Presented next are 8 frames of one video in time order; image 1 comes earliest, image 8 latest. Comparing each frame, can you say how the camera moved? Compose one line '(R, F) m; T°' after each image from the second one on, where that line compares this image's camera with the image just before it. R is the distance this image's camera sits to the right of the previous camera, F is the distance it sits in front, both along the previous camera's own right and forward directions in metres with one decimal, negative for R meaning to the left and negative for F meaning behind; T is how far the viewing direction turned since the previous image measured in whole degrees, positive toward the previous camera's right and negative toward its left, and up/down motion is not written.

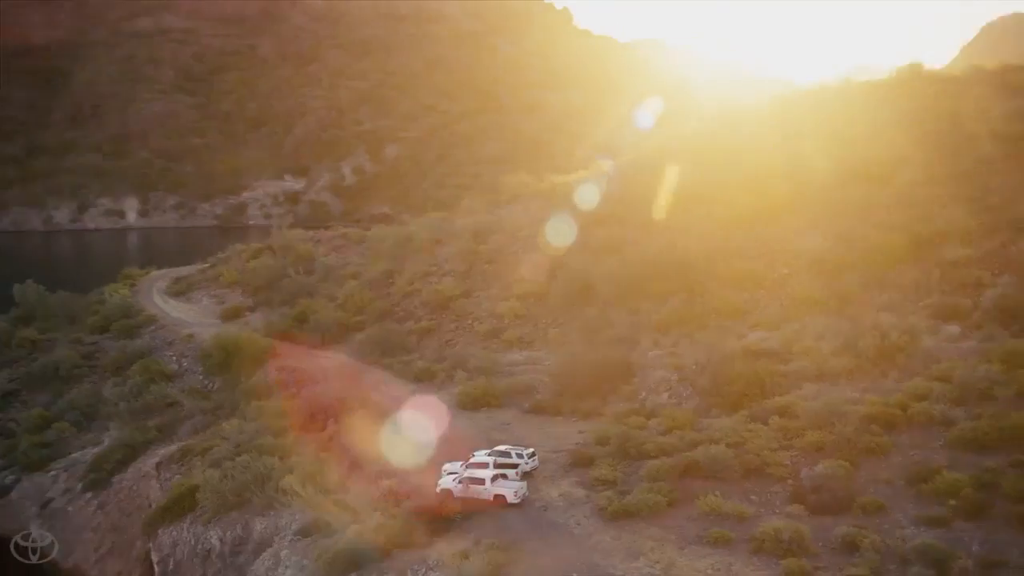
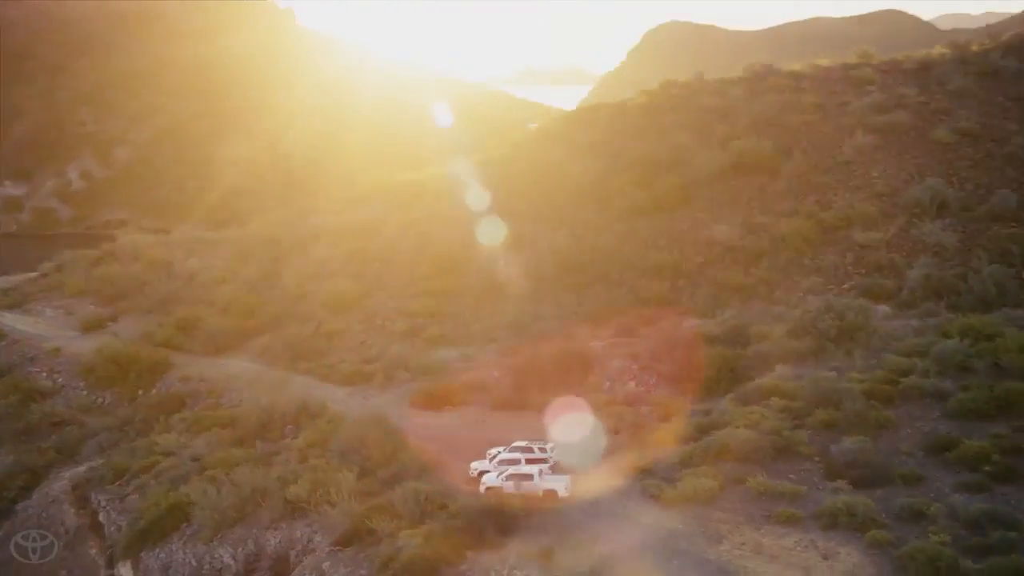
(-4.0, +0.6) m; +13°
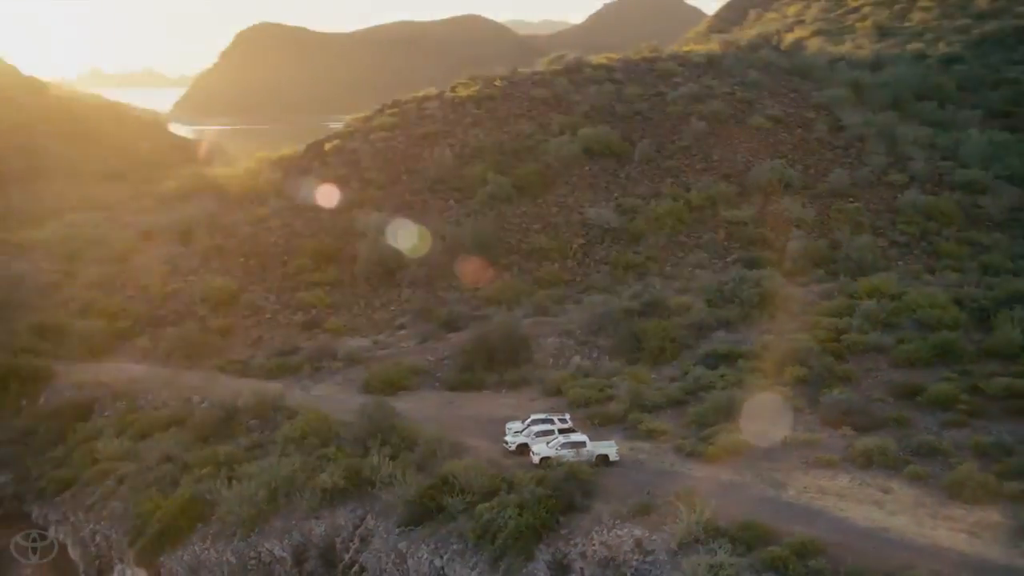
(-5.2, +0.2) m; +17°
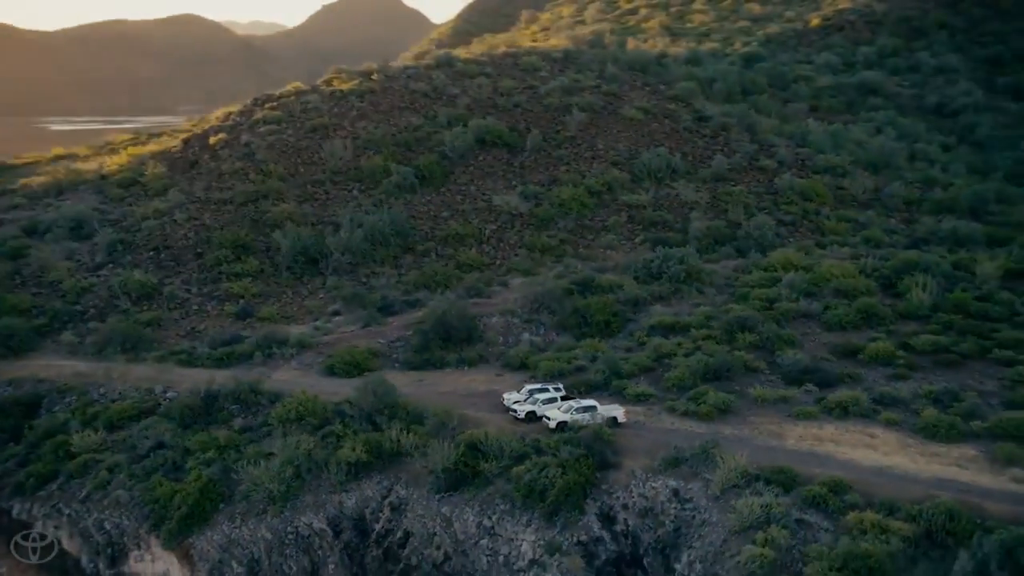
(-3.6, -0.7) m; +11°
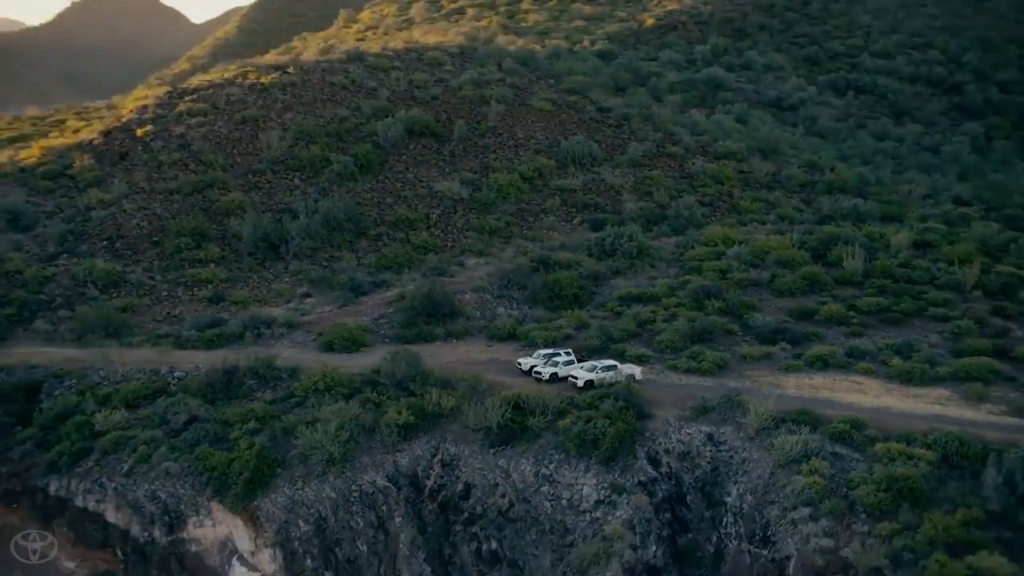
(-3.6, -1.2) m; +10°
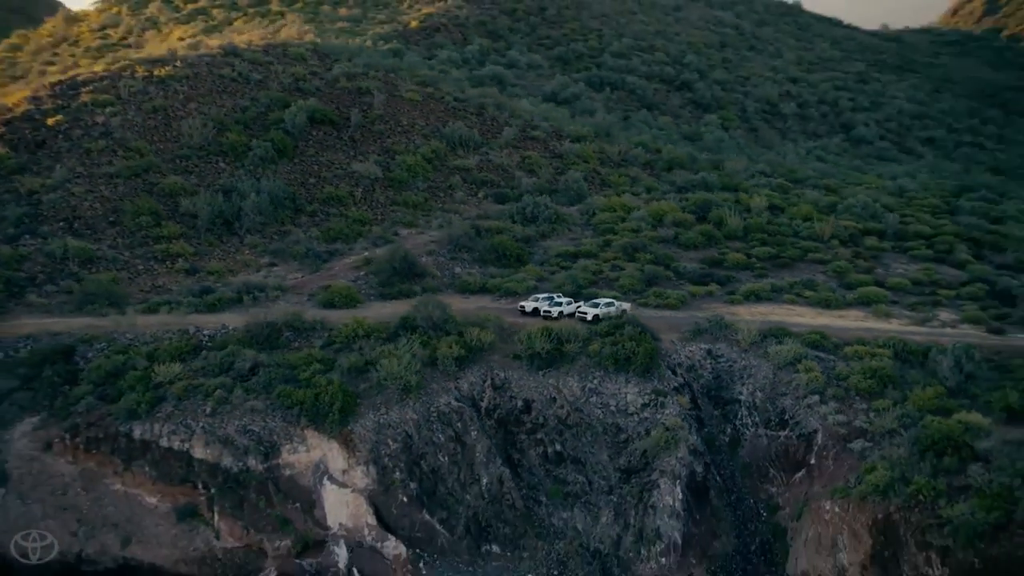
(-6.2, -2.9) m; +15°
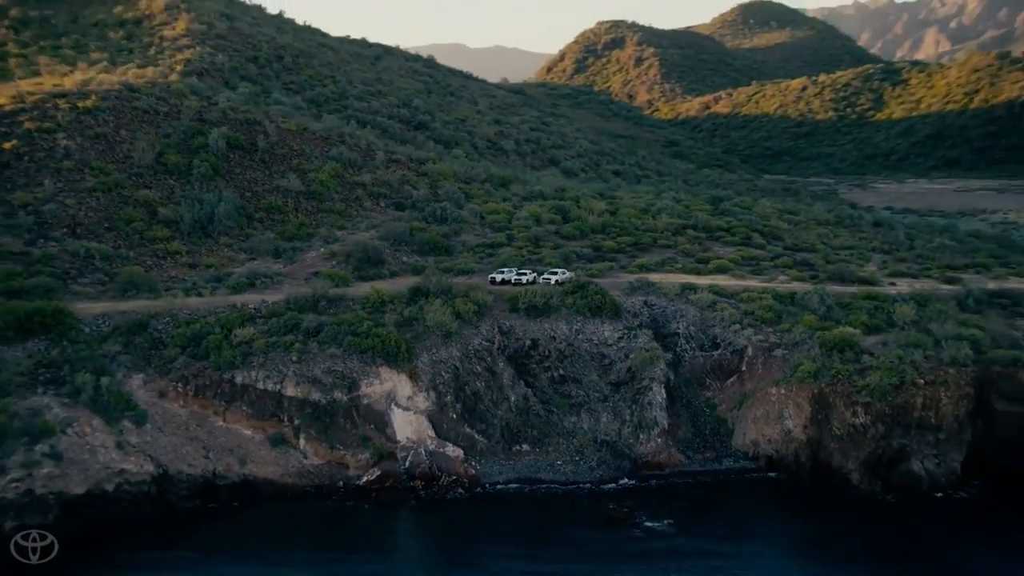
(-8.6, -6.2) m; +17°
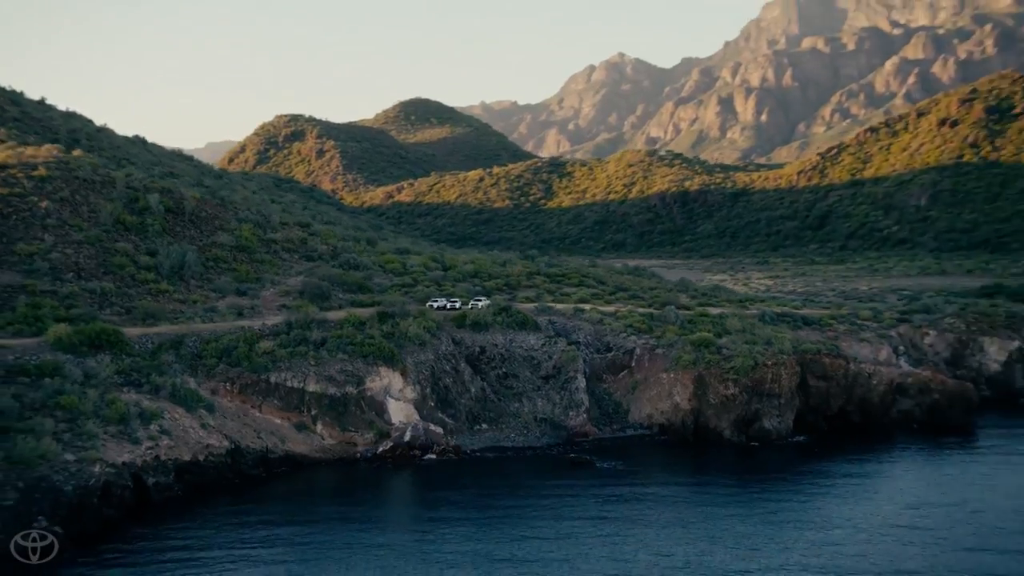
(-8.3, -8.5) m; +14°
